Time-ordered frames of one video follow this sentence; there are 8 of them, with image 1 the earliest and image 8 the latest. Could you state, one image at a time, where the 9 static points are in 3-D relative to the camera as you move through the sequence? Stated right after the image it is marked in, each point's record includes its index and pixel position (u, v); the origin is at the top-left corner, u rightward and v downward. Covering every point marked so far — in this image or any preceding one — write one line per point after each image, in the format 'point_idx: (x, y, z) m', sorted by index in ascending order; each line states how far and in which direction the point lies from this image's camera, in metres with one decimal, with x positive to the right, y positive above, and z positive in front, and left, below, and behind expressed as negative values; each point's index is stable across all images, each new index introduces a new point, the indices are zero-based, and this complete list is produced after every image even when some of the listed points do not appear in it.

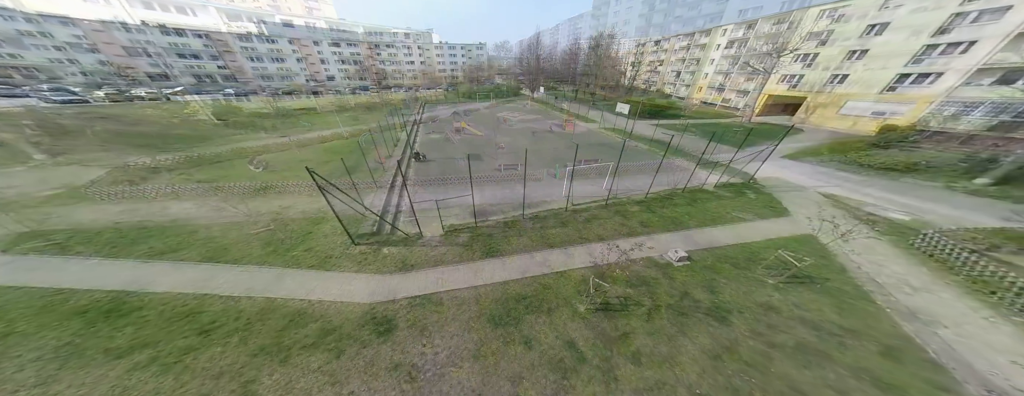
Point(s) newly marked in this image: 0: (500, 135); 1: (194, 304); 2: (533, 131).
0: (-0.9, +4.4, +17.2) m
1: (-7.7, -2.5, +5.5) m
2: (+1.9, +5.1, +18.1) m
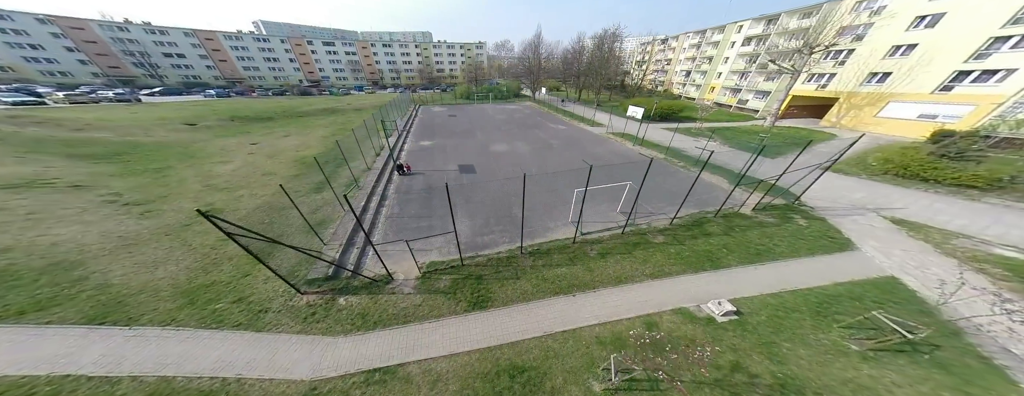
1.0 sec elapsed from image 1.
0: (-1.0, +3.5, +15.4) m
1: (-7.9, -3.4, +3.8) m
2: (+1.8, +4.1, +16.3) m
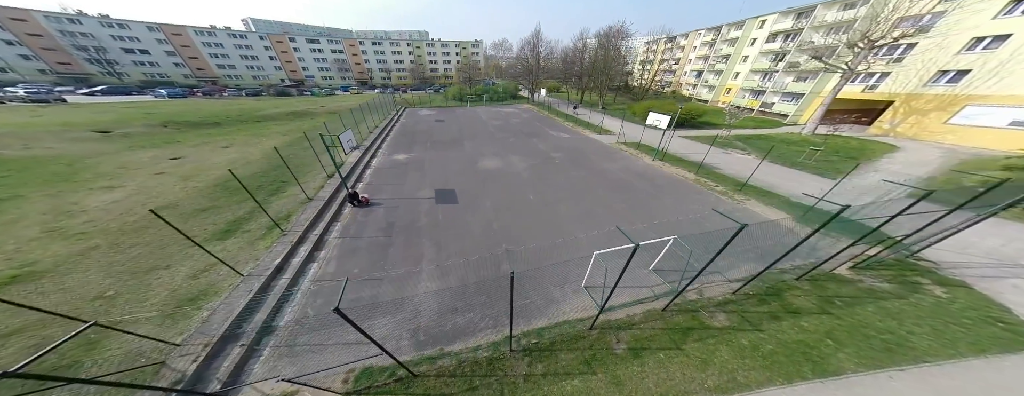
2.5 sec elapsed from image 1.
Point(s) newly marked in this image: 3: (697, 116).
0: (-1.4, +2.1, +12.6) m
1: (-8.3, -4.7, +0.9) m
2: (+1.5, +2.7, +13.5) m
3: (+14.2, +6.3, +17.0) m
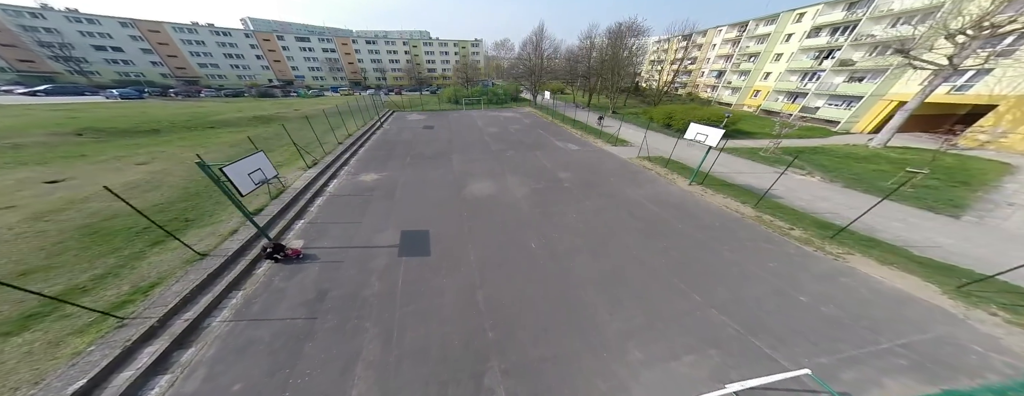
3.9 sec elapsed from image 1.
0: (-1.5, +0.9, +10.1) m
1: (-8.5, -5.8, -1.6) m
2: (+1.3, +1.4, +11.0) m
3: (+14.1, +4.8, +14.3) m
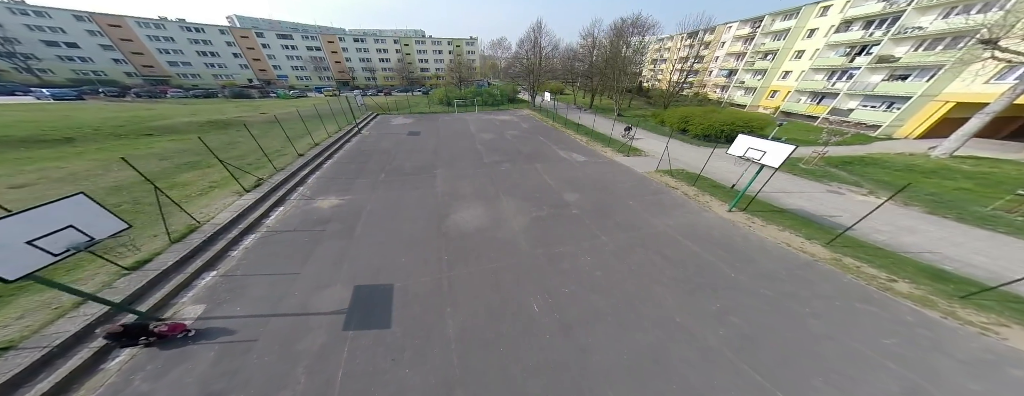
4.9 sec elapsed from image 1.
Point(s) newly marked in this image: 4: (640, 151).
0: (-1.7, -0.1, +8.2) m
1: (-8.5, -6.8, -3.5) m
2: (+1.2, +0.5, +9.1) m
3: (+13.9, +4.0, +12.6) m
4: (+6.9, +2.6, +12.0) m
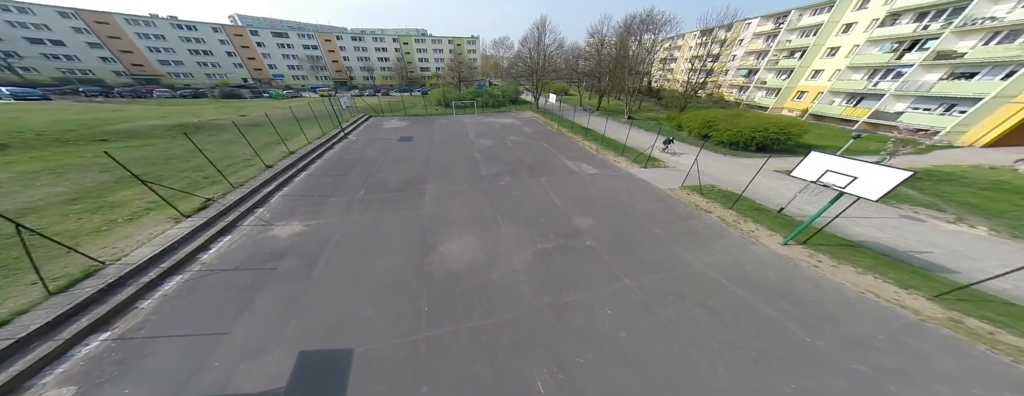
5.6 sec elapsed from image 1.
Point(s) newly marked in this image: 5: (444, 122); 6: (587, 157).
0: (-1.6, -0.8, +6.8) m
1: (-8.7, -7.4, -4.8) m
2: (+1.2, -0.2, +7.7) m
3: (+14.0, +3.2, +11.0) m
4: (+6.9, +1.8, +10.5) m
5: (-5.2, +5.7, +16.7) m
6: (+3.8, +2.1, +11.4) m
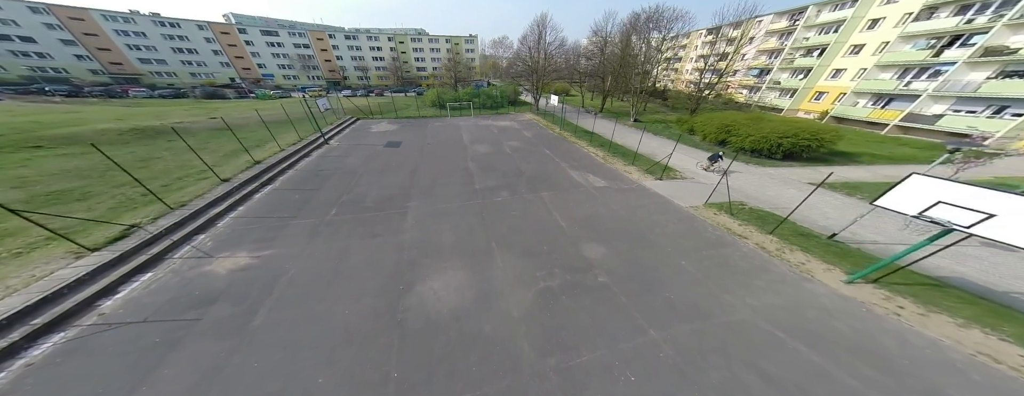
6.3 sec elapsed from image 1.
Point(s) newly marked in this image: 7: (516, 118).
0: (-1.7, -1.4, +5.7) m
1: (-8.7, -8.0, -6.1) m
2: (+1.1, -0.8, +6.5) m
3: (+13.9, +2.6, +9.9) m
4: (+6.9, +1.2, +9.4) m
5: (-5.3, +5.1, +15.5) m
6: (+3.7, +1.5, +10.2) m
7: (+0.4, +6.9, +19.0) m
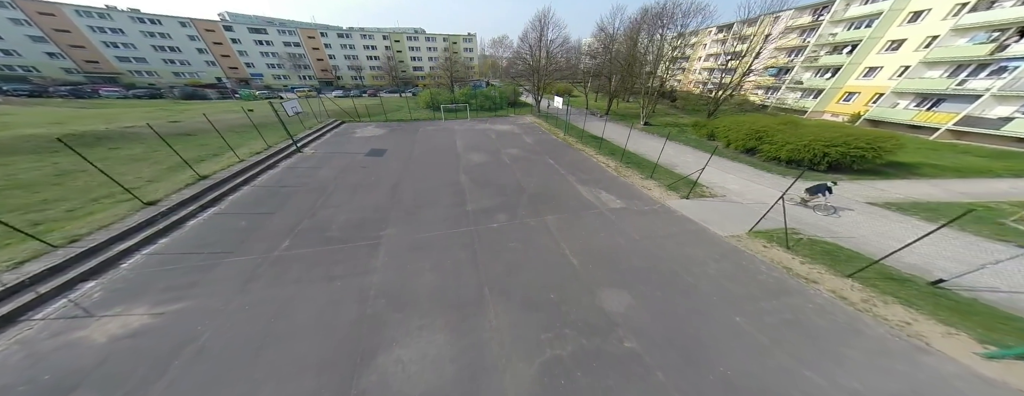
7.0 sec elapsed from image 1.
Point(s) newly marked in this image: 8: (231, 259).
0: (-1.8, -2.1, +4.2) m
1: (-8.8, -8.7, -7.5) m
2: (+1.1, -1.5, +5.1) m
3: (+13.9, +1.9, +8.4) m
4: (+6.8, +0.5, +7.9) m
5: (-5.3, +4.4, +14.1) m
6: (+3.7, +0.8, +8.8) m
7: (+0.4, +6.2, +17.5) m
8: (-6.3, -1.2, +5.0) m
